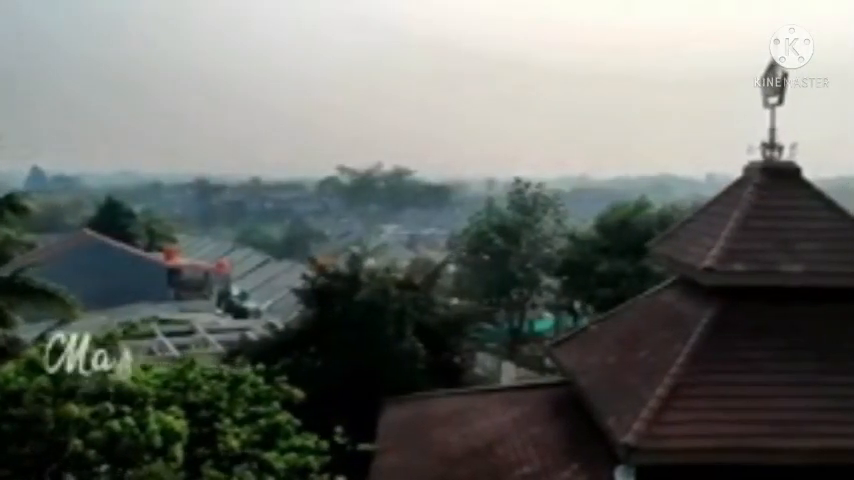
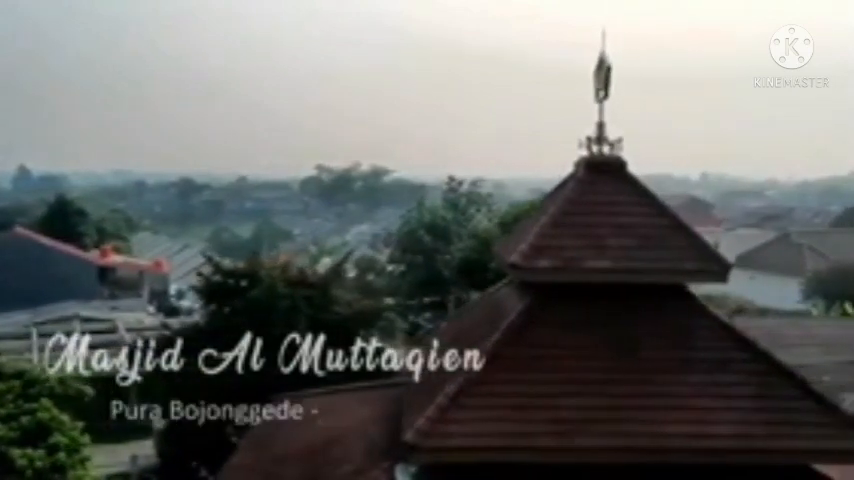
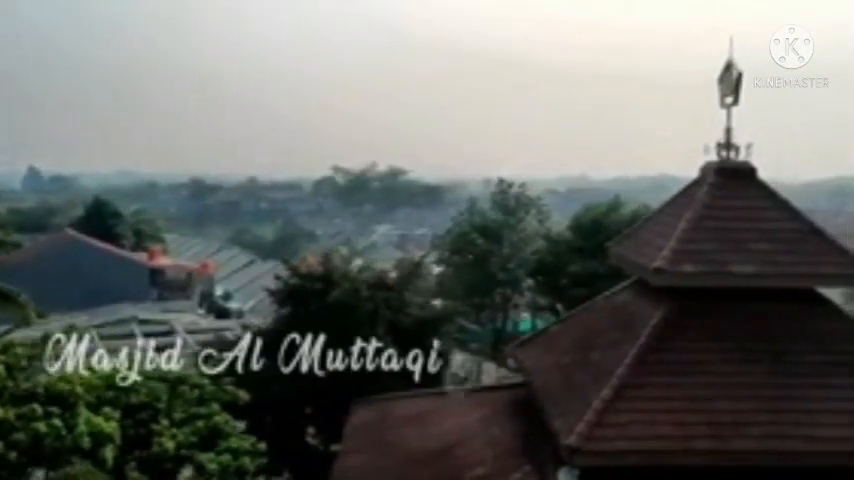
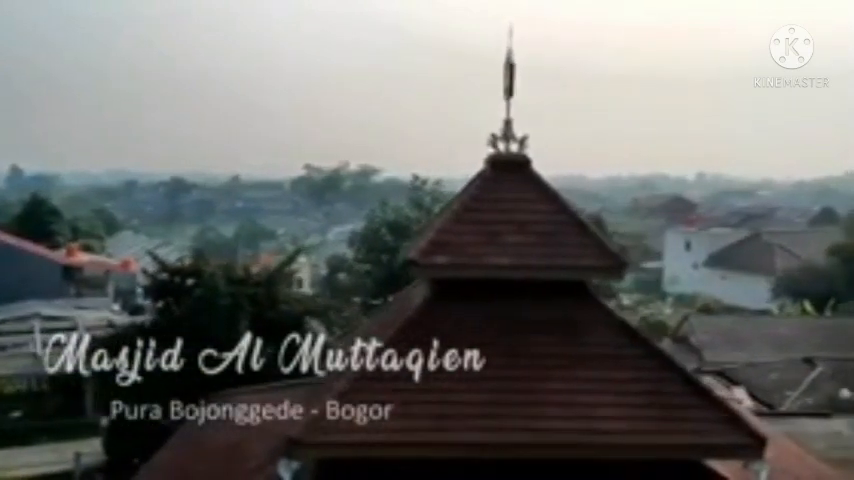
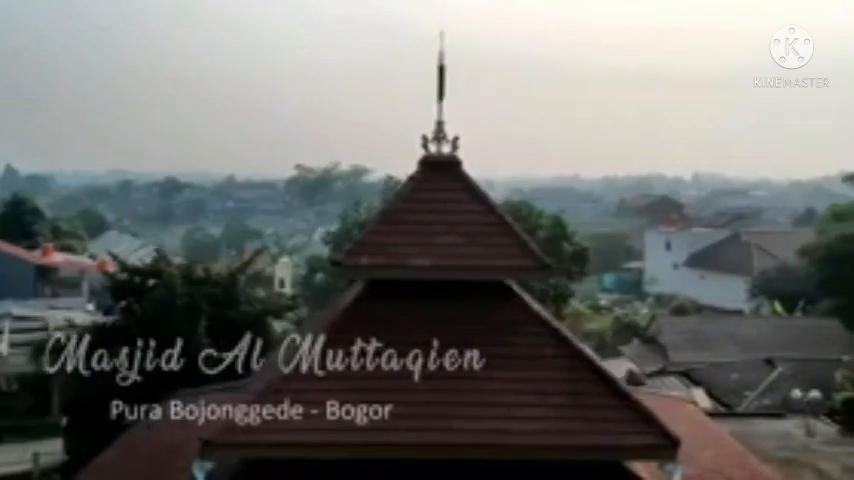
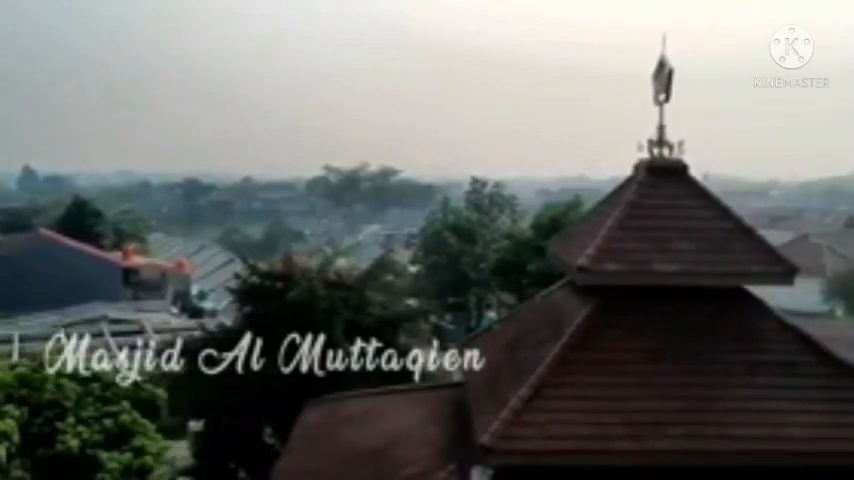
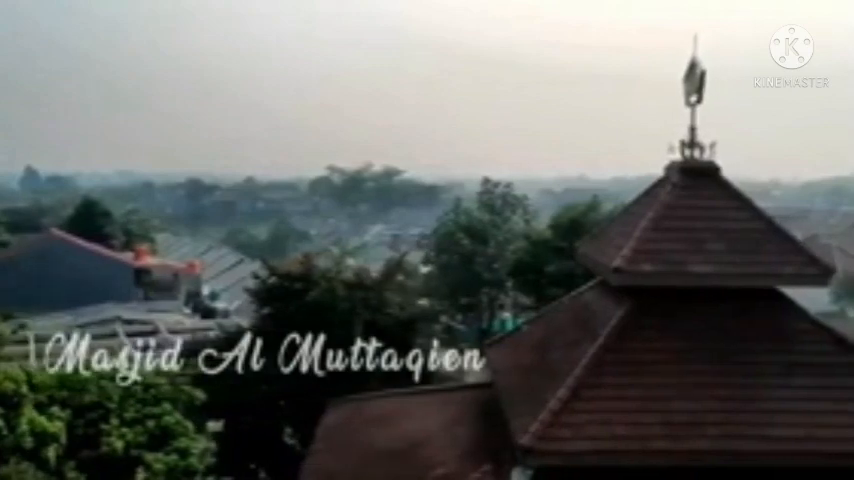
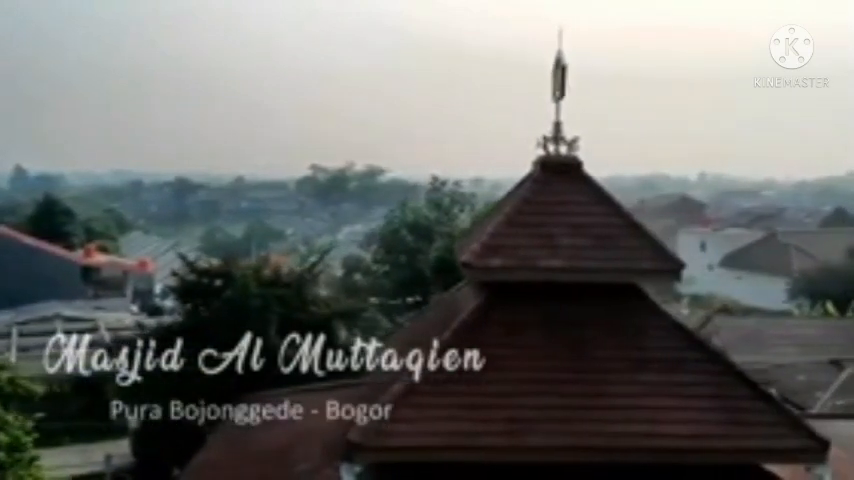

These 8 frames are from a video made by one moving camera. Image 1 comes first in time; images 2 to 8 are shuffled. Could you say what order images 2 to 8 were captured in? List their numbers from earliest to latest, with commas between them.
3, 7, 6, 2, 8, 4, 5
